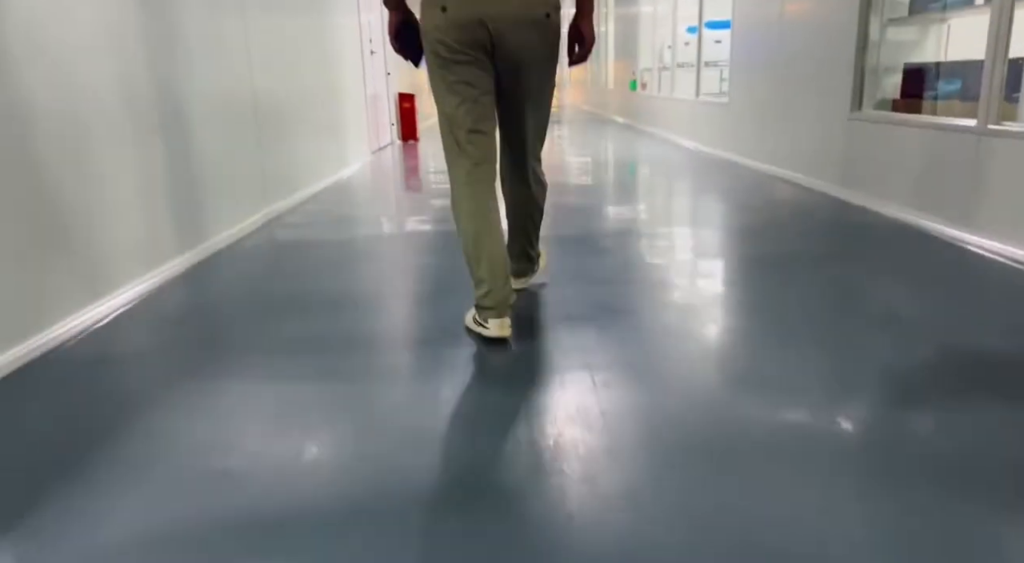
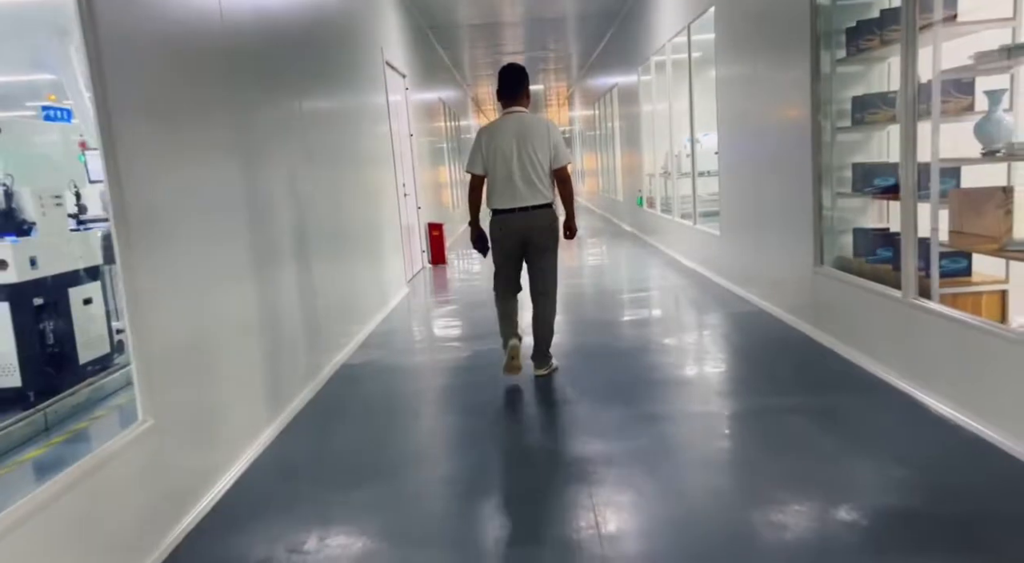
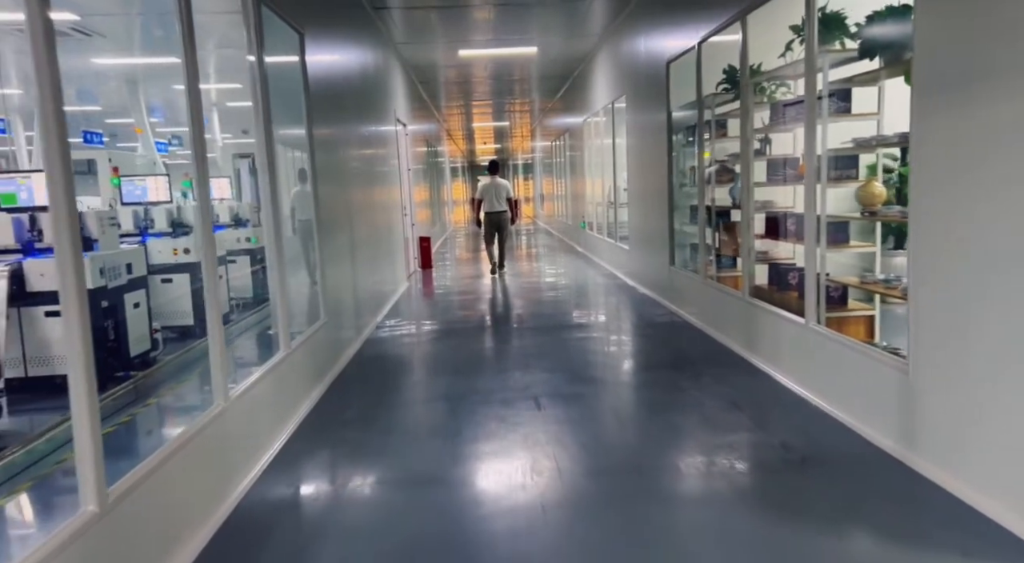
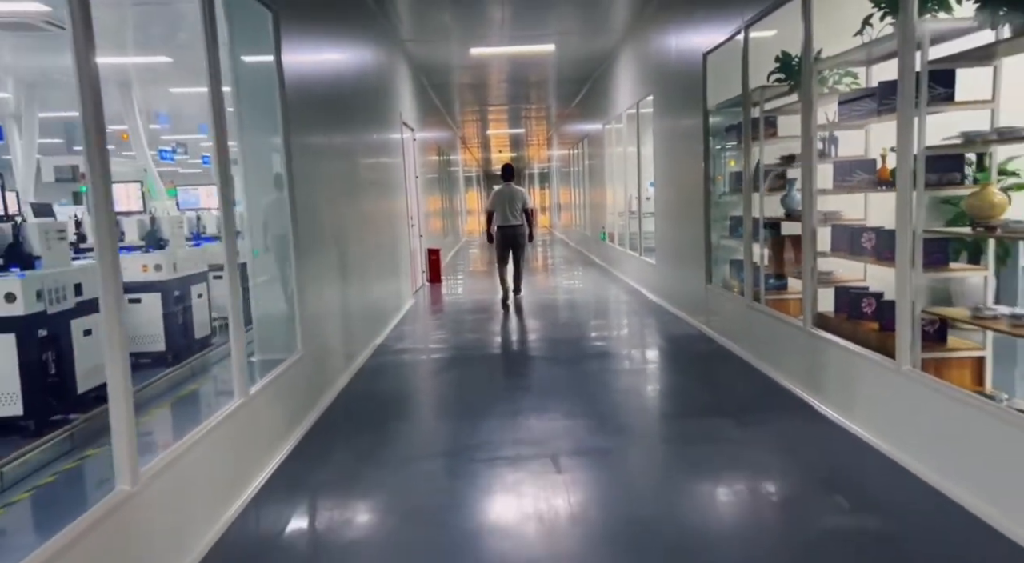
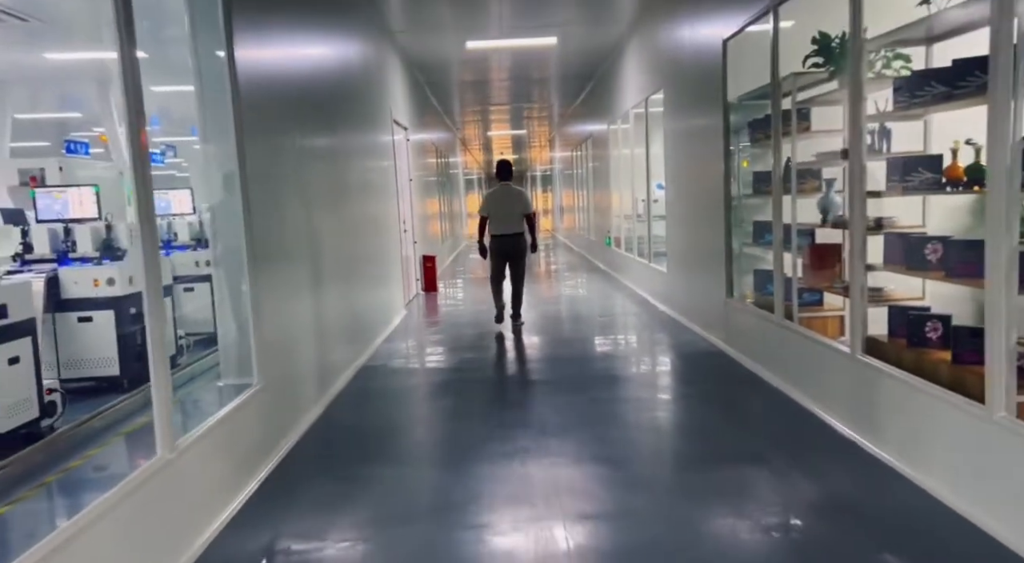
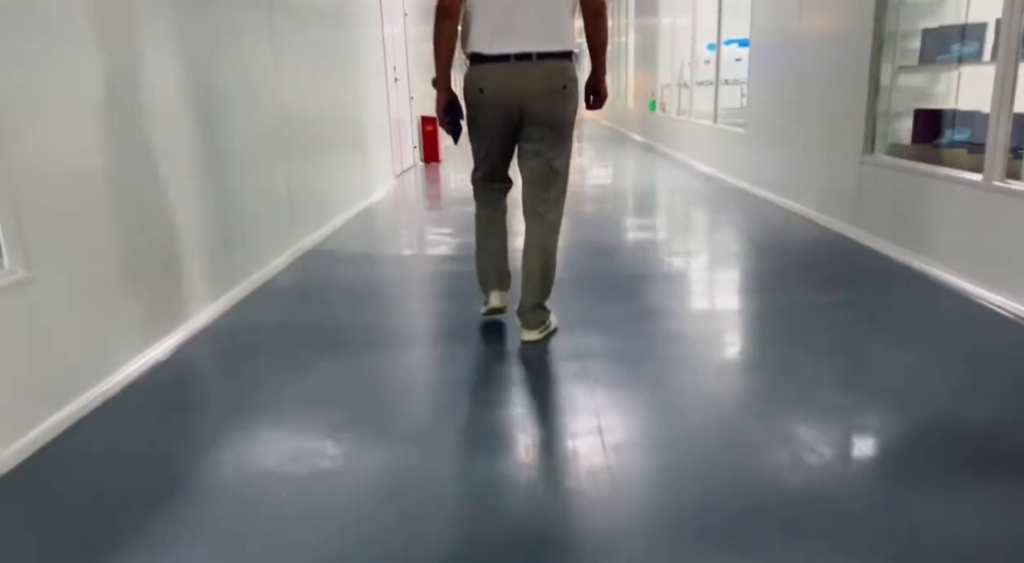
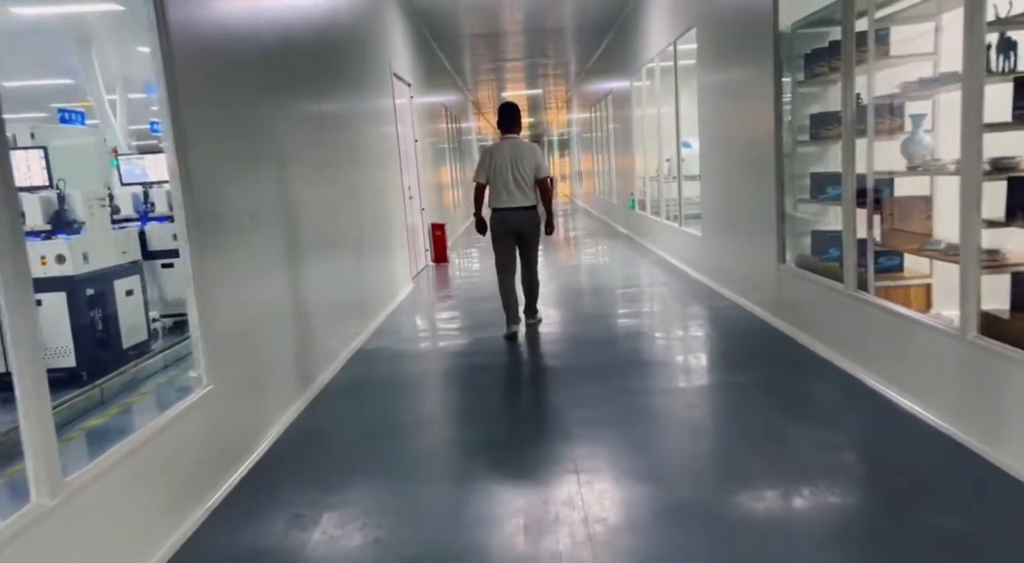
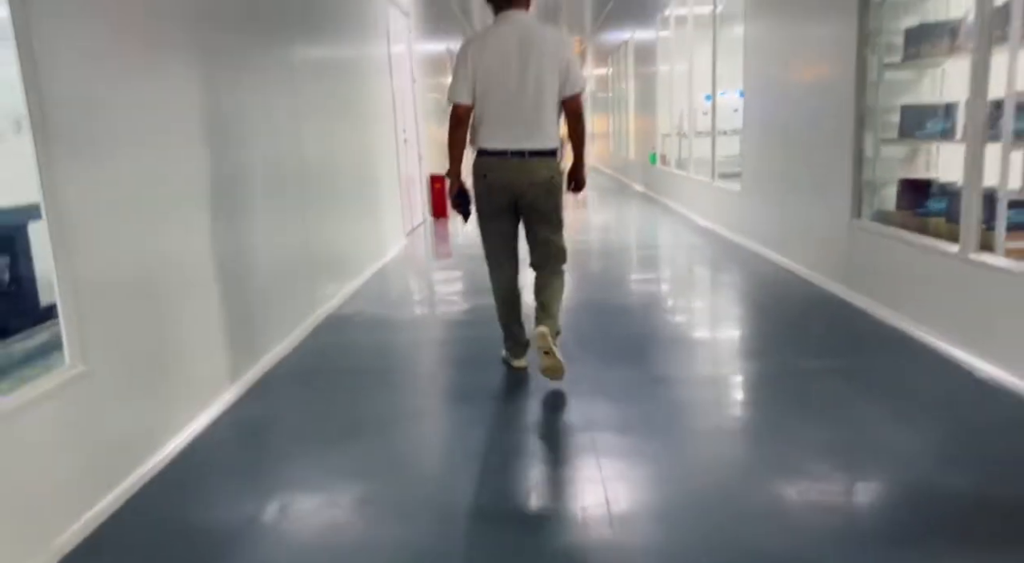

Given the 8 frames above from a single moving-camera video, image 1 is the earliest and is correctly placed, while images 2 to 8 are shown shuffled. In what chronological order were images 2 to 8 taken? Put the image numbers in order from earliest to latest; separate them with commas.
6, 8, 2, 7, 5, 4, 3
